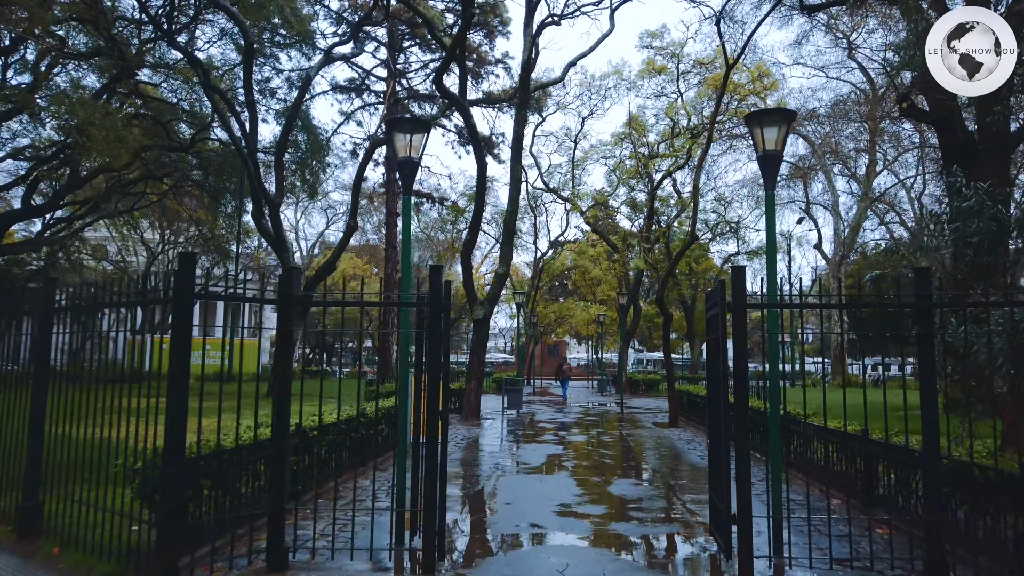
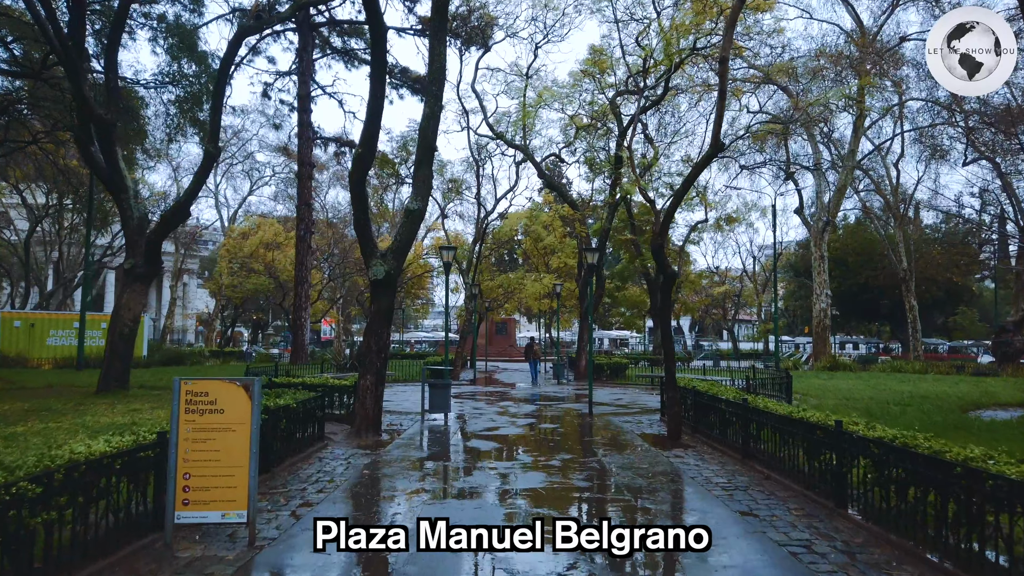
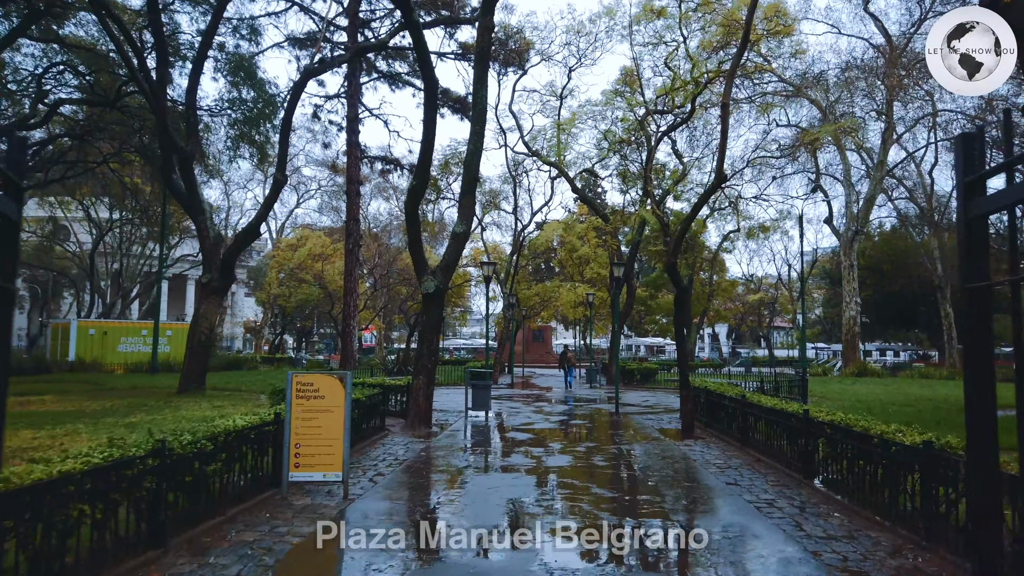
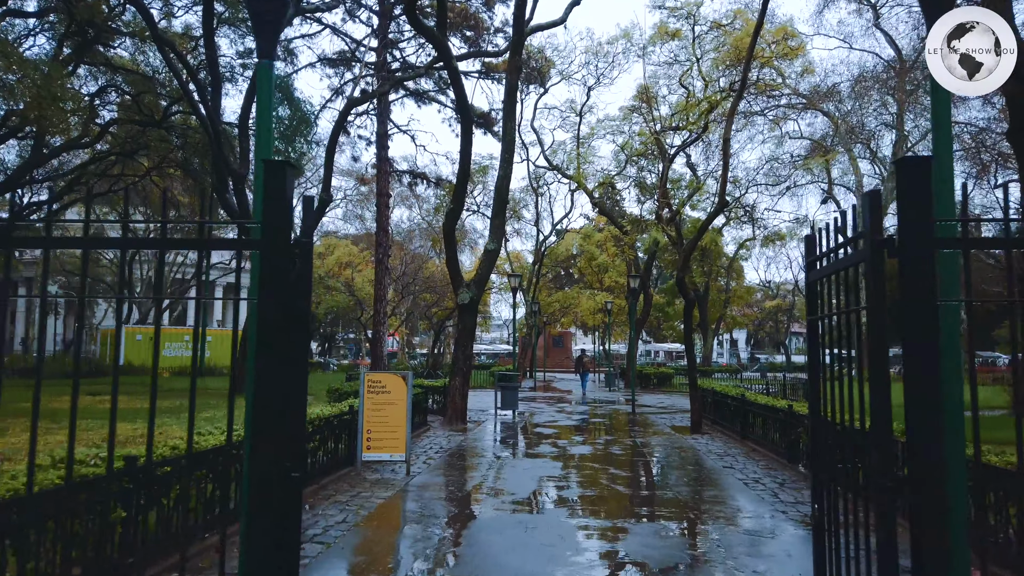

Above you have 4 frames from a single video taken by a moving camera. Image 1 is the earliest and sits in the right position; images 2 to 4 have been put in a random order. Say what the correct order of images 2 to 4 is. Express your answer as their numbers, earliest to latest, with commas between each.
4, 3, 2
